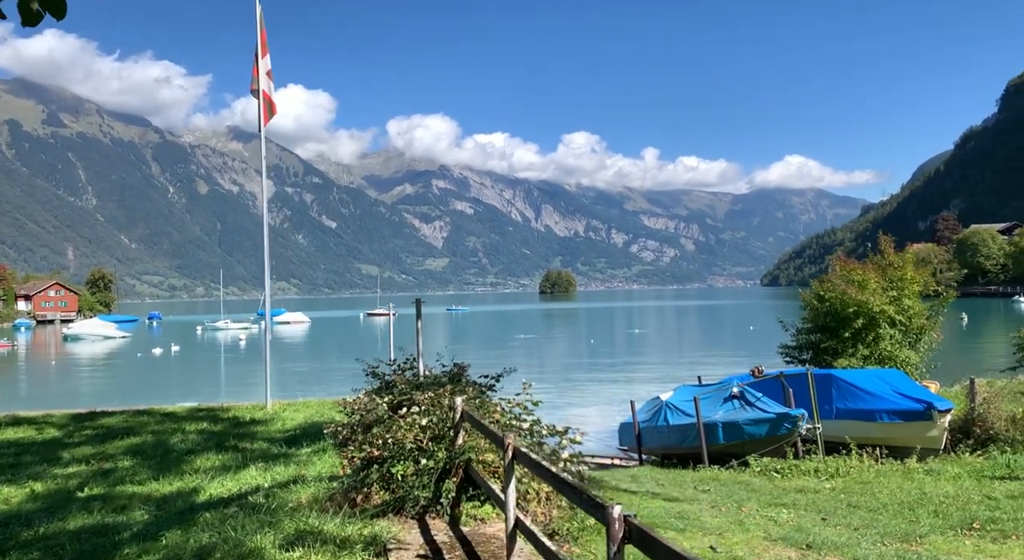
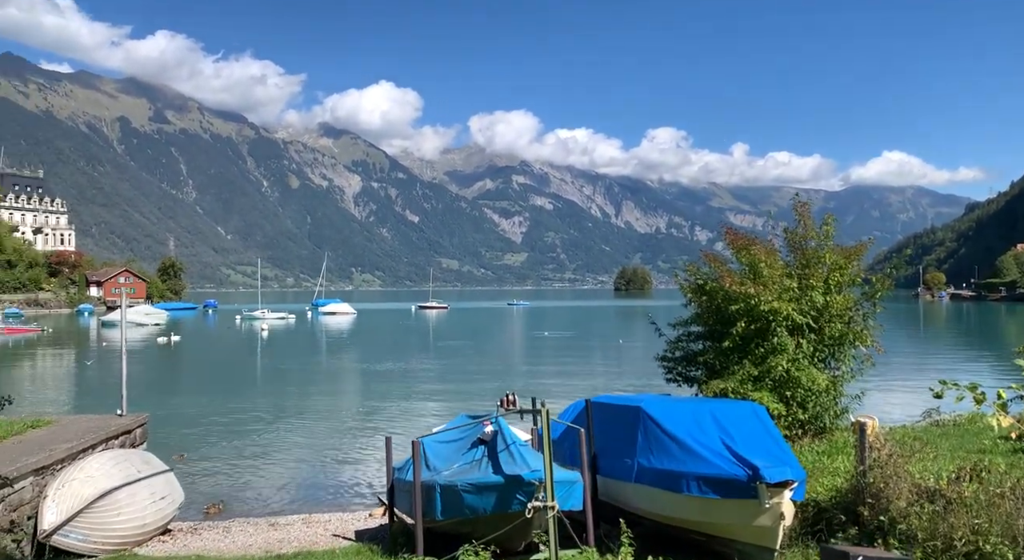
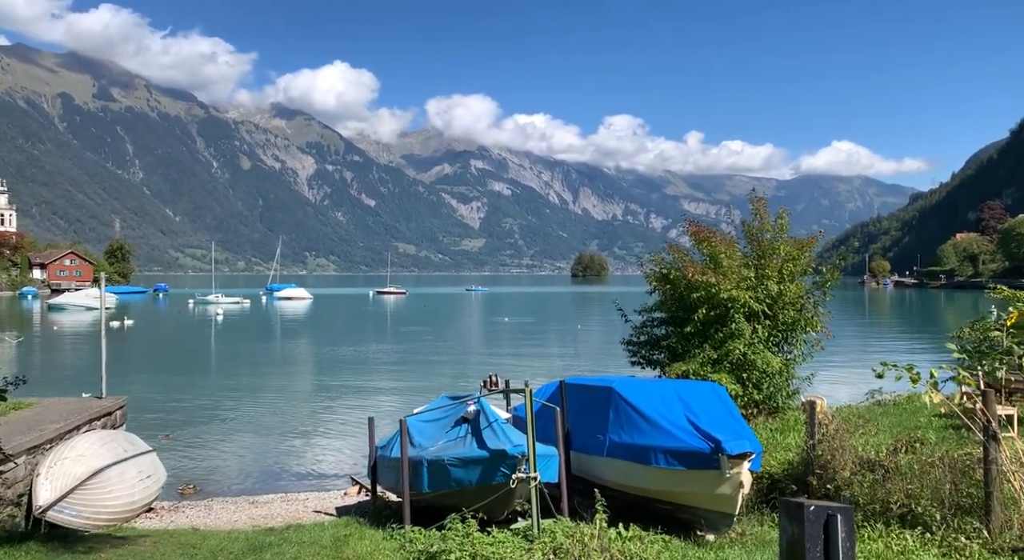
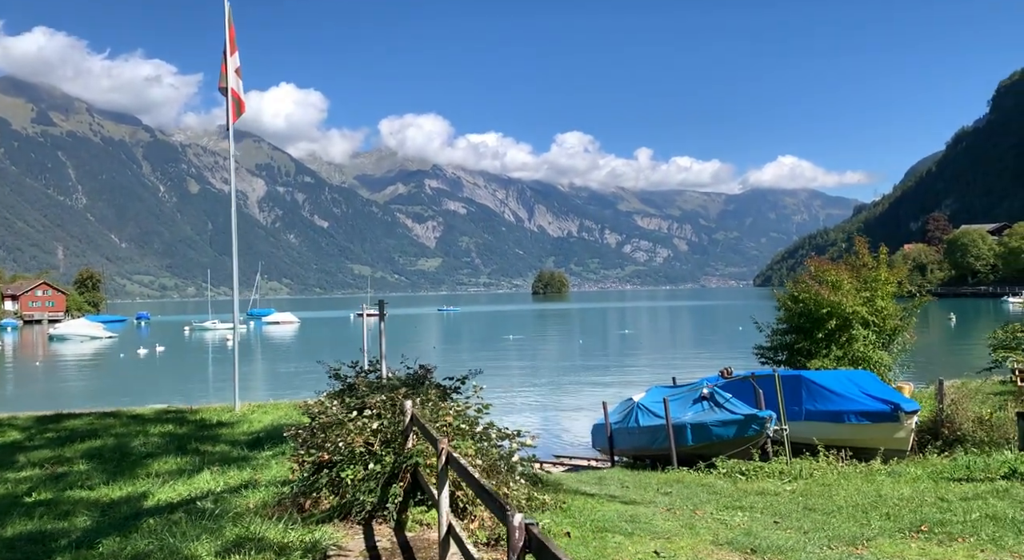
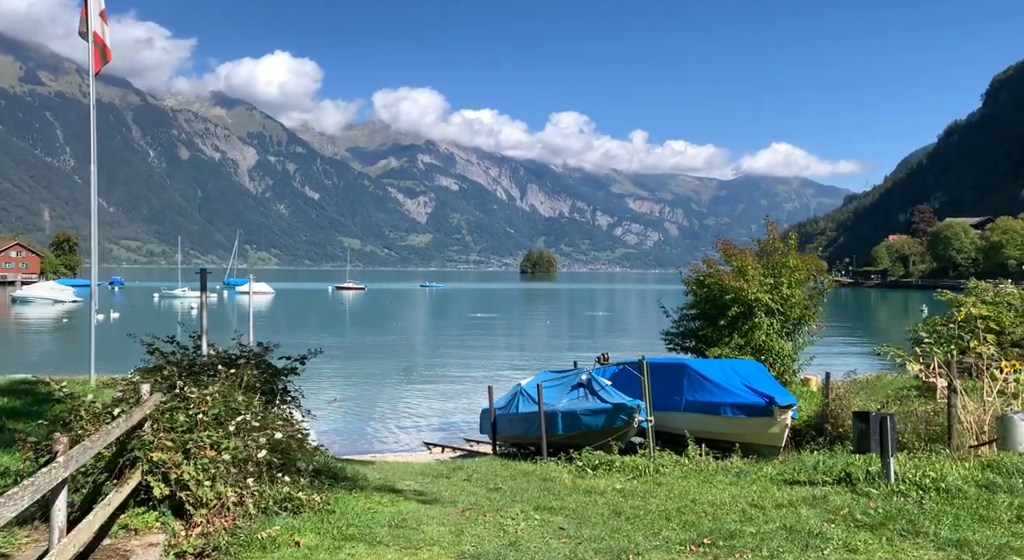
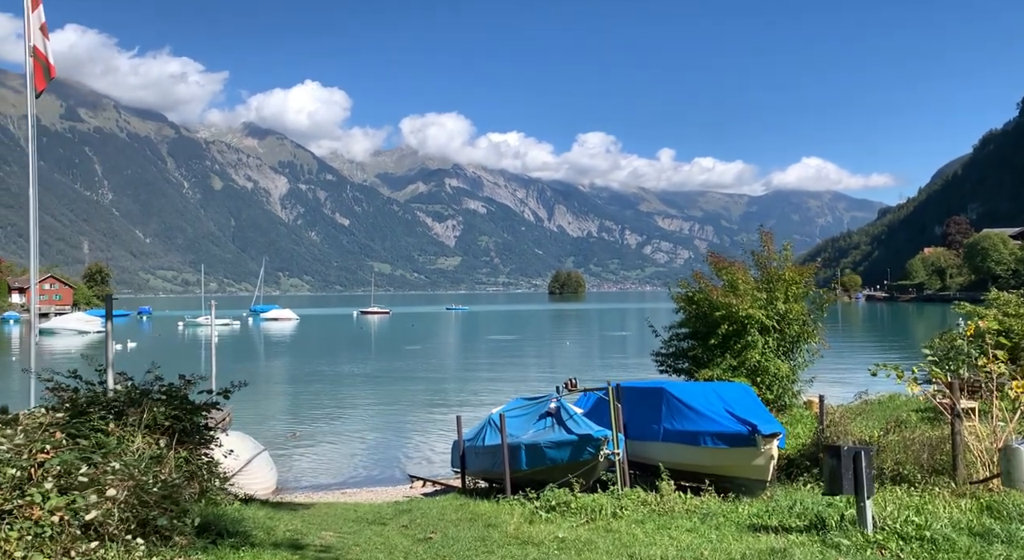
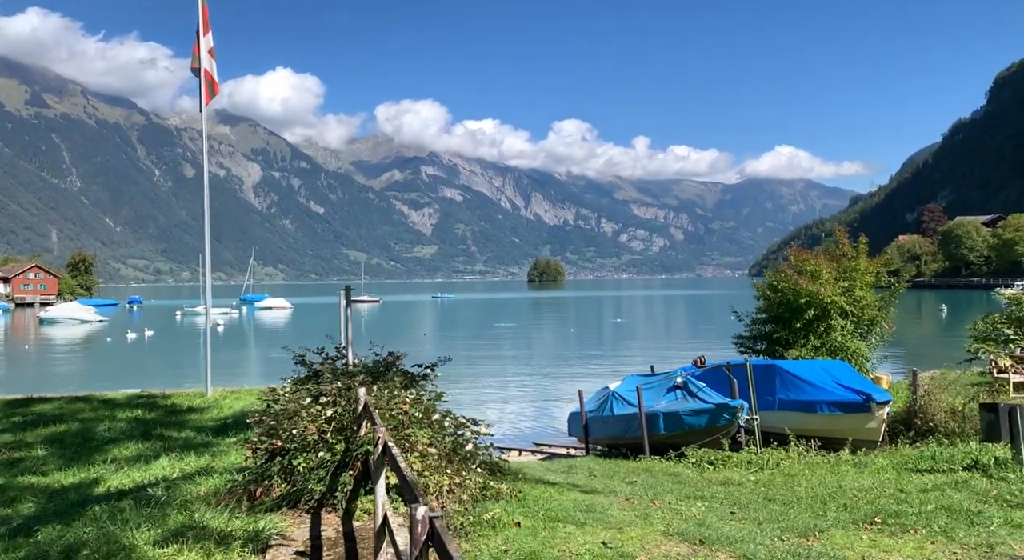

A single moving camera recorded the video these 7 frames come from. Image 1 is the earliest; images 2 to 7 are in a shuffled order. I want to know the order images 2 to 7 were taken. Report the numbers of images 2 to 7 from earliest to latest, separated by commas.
4, 7, 5, 6, 3, 2
